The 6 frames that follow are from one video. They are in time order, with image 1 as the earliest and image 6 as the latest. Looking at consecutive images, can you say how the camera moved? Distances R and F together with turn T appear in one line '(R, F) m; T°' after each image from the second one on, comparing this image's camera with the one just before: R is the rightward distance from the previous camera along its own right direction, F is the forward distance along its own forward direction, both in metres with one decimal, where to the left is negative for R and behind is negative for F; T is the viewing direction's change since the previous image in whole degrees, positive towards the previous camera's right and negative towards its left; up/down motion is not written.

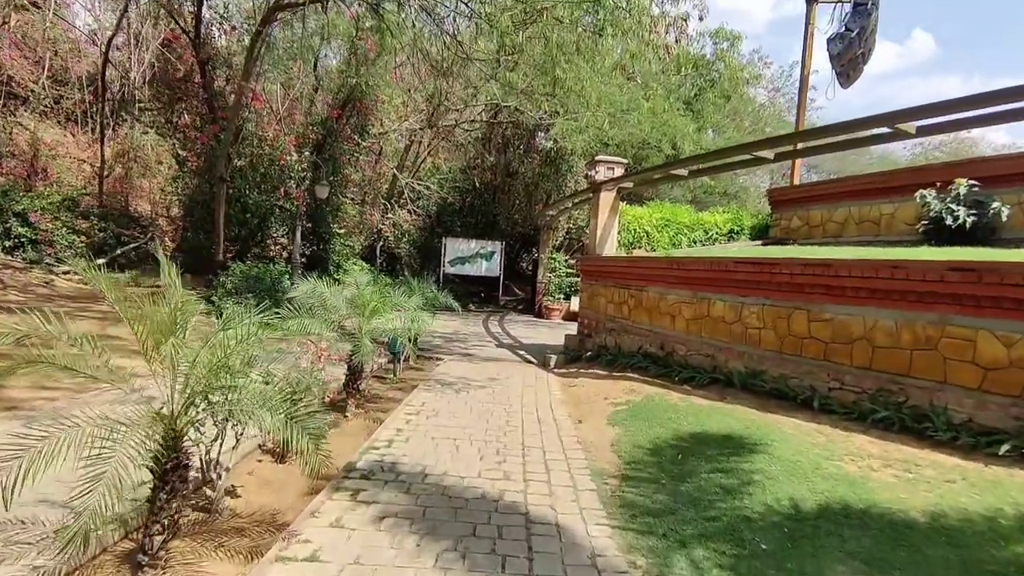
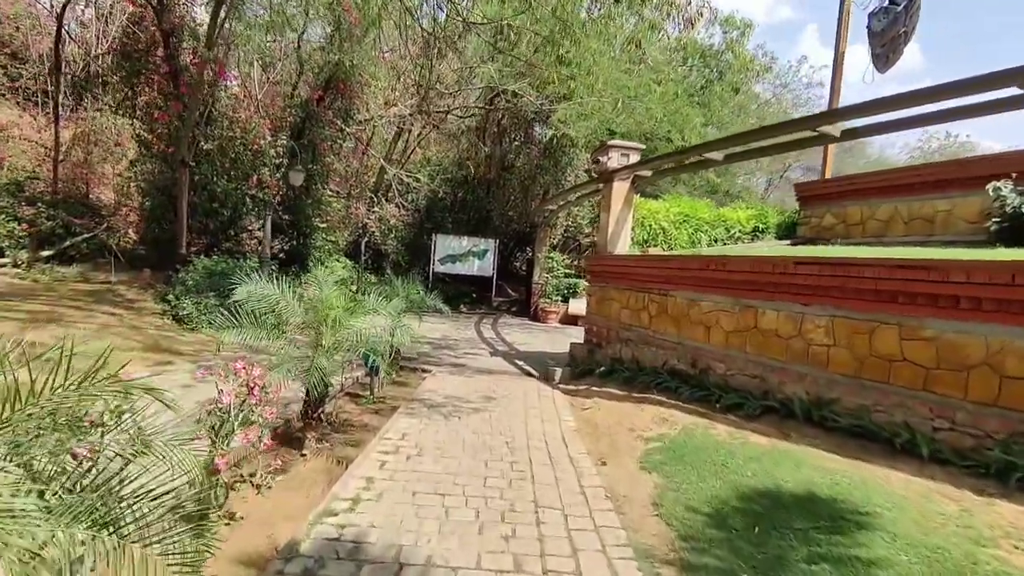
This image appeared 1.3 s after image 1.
(-0.1, +0.9) m; +1°
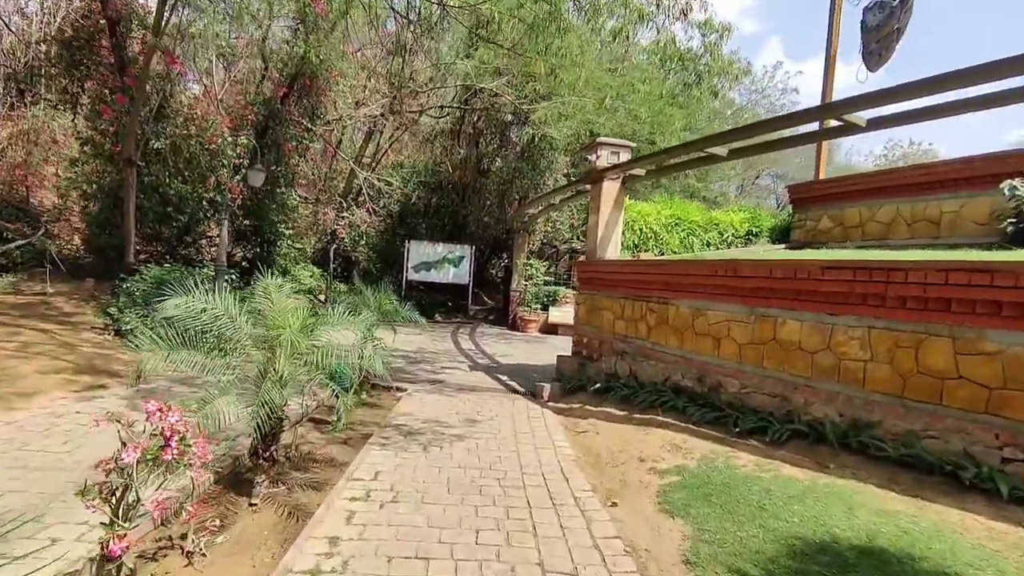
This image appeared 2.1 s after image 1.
(-0.1, +0.5) m; +3°
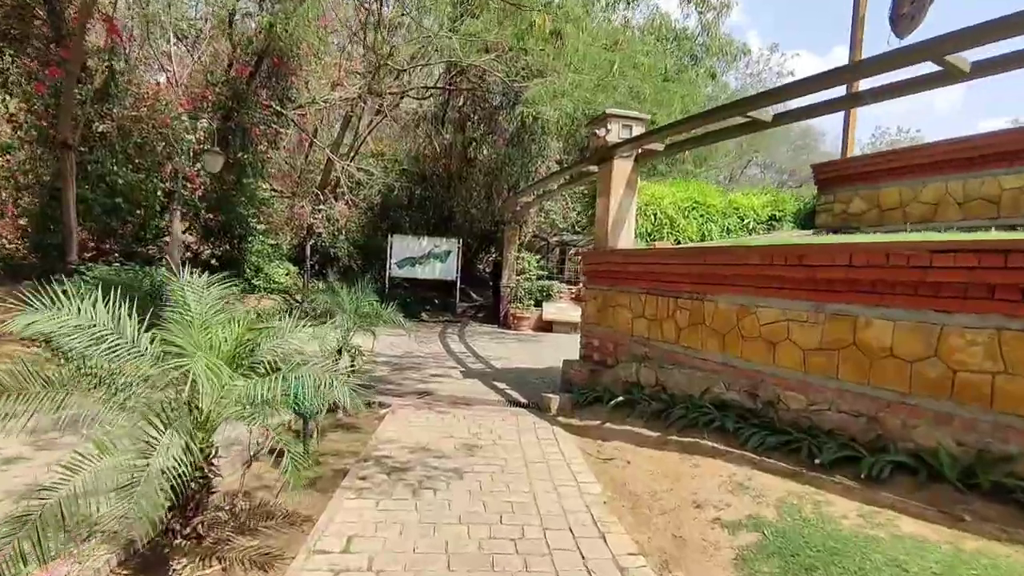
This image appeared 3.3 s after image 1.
(-0.1, +0.8) m; +2°
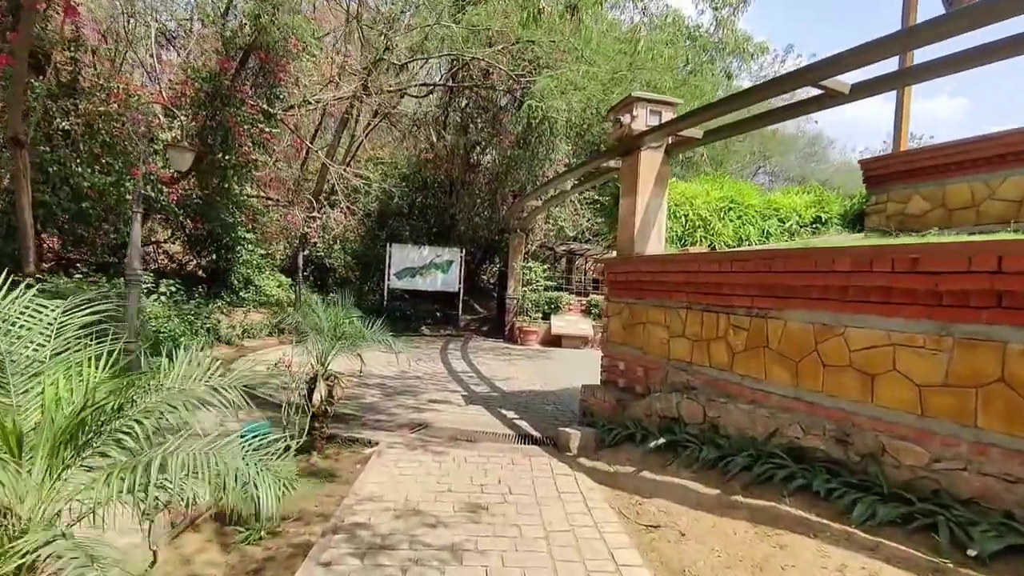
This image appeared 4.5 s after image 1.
(-0.1, +0.8) m; 0°
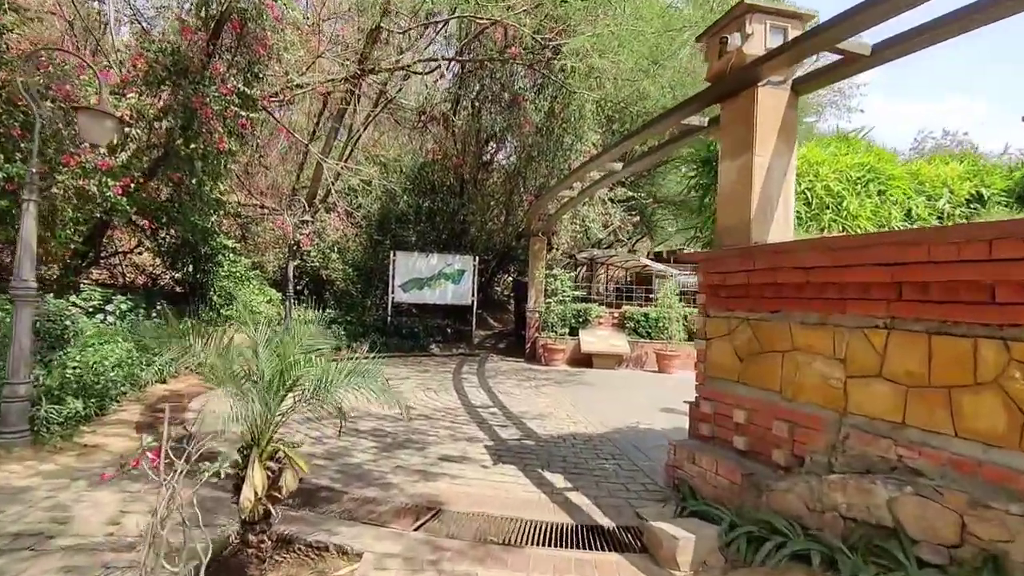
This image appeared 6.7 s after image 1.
(-0.2, +1.5) m; -1°
